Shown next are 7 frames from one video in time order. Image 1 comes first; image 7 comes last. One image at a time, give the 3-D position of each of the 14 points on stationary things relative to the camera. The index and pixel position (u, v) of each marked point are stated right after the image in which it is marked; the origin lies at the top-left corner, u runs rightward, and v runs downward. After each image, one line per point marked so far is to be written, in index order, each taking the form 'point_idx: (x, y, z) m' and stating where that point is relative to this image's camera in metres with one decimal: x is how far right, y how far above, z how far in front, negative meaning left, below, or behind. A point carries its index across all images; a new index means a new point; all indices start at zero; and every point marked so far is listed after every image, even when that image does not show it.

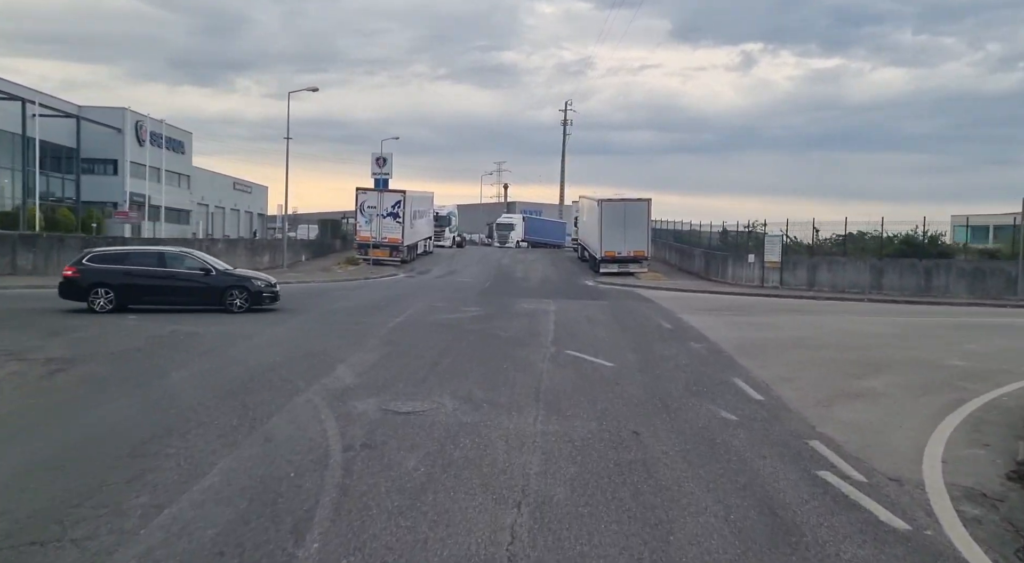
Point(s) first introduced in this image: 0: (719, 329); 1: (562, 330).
0: (+4.4, -1.0, +16.1) m
1: (+1.0, -1.0, +15.7) m
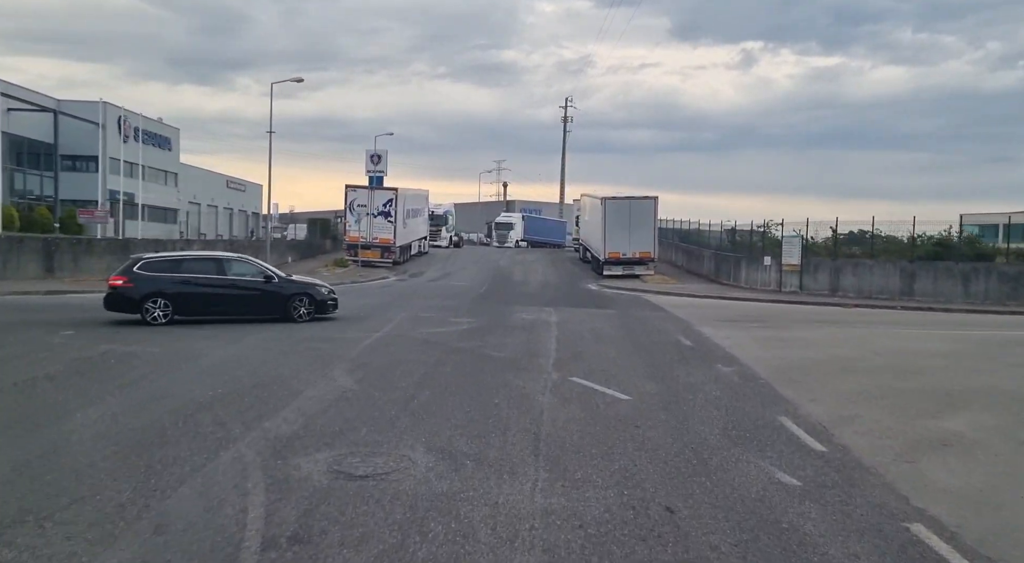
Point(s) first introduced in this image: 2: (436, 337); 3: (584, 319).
0: (+4.3, -1.2, +13.9) m
1: (+1.0, -1.2, +13.6) m
2: (-1.5, -1.1, +14.7) m
3: (+1.7, -0.9, +18.2) m
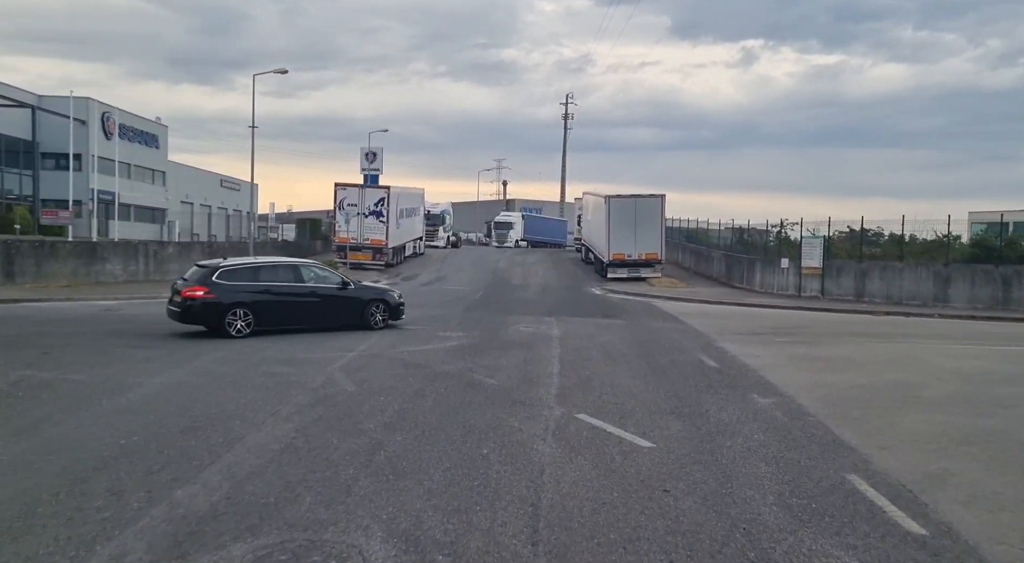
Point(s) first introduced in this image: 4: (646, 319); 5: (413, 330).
0: (+4.2, -1.3, +11.9) m
1: (+0.9, -1.3, +11.6) m
2: (-1.5, -1.2, +12.7) m
3: (+1.6, -1.1, +16.2) m
4: (+3.3, -0.9, +18.9) m
5: (-2.2, -1.1, +16.7) m
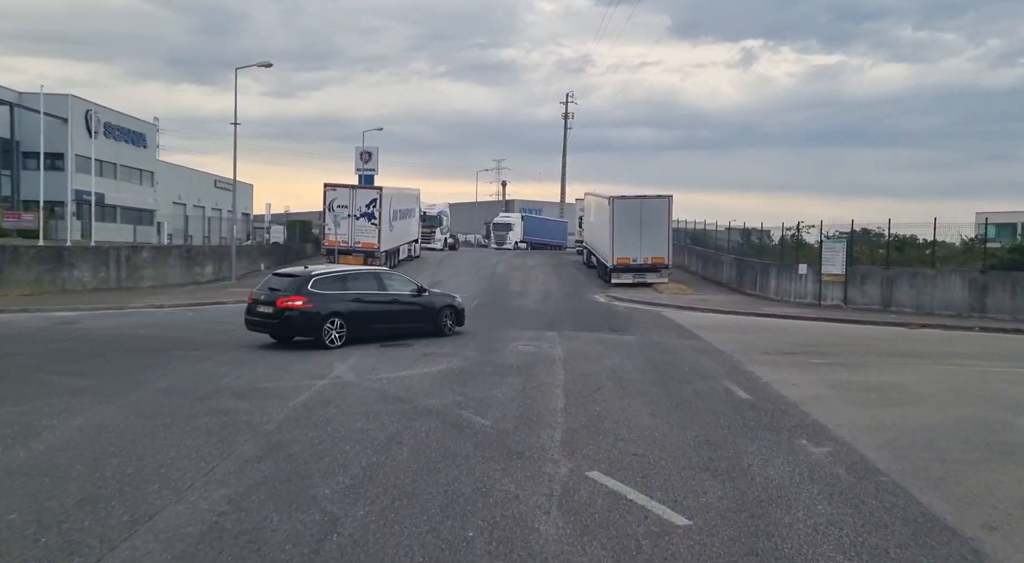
0: (+4.2, -1.6, +10.1) m
1: (+0.8, -1.6, +9.8) m
2: (-1.6, -1.5, +10.9) m
3: (+1.6, -1.3, +14.4) m
4: (+3.3, -1.2, +17.1) m
5: (-2.2, -1.3, +14.9) m
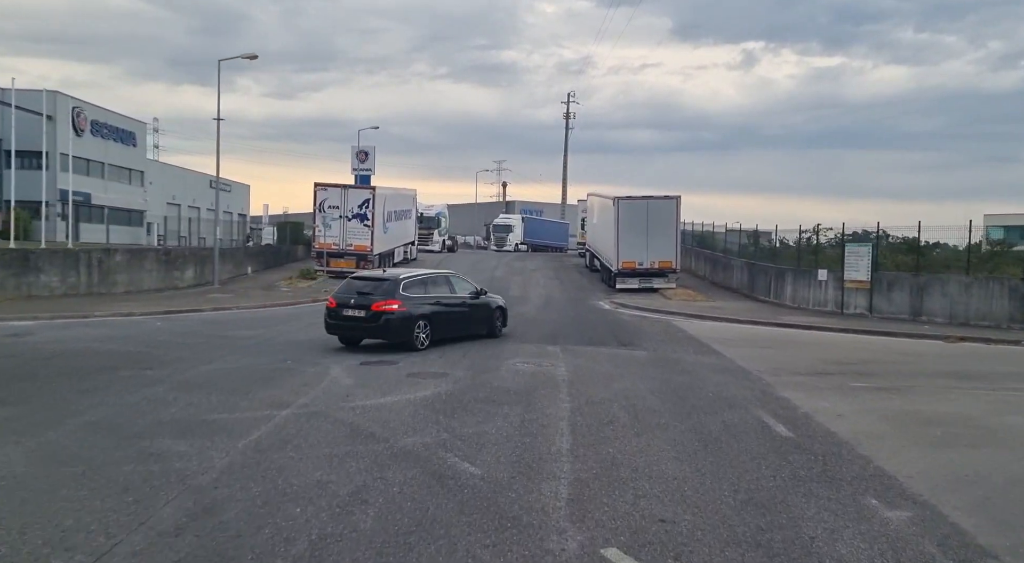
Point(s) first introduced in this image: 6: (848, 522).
0: (+4.1, -1.7, +8.4) m
1: (+0.8, -1.7, +8.1) m
2: (-1.6, -1.6, +9.2) m
3: (+1.5, -1.5, +12.7) m
4: (+3.2, -1.3, +15.5) m
5: (-2.3, -1.5, +13.3) m
6: (+2.7, -1.9, +6.0) m
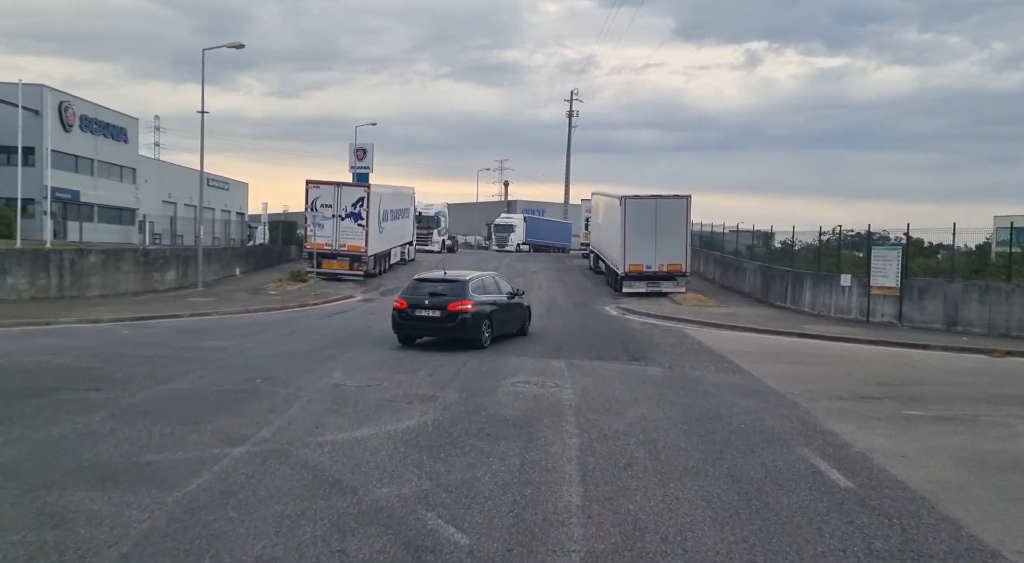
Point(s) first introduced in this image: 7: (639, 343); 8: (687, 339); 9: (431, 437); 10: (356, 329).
0: (+4.1, -1.9, +6.9) m
1: (+0.8, -1.9, +6.5) m
2: (-1.7, -1.8, +7.7) m
3: (+1.5, -1.6, +11.2) m
4: (+3.2, -1.5, +13.9) m
5: (-2.3, -1.6, +11.7) m
6: (+2.6, -2.1, +4.5) m
7: (+2.8, -1.4, +16.6) m
8: (+4.0, -1.3, +17.5) m
9: (-0.9, -1.7, +8.5) m
10: (-4.0, -1.2, +19.3) m
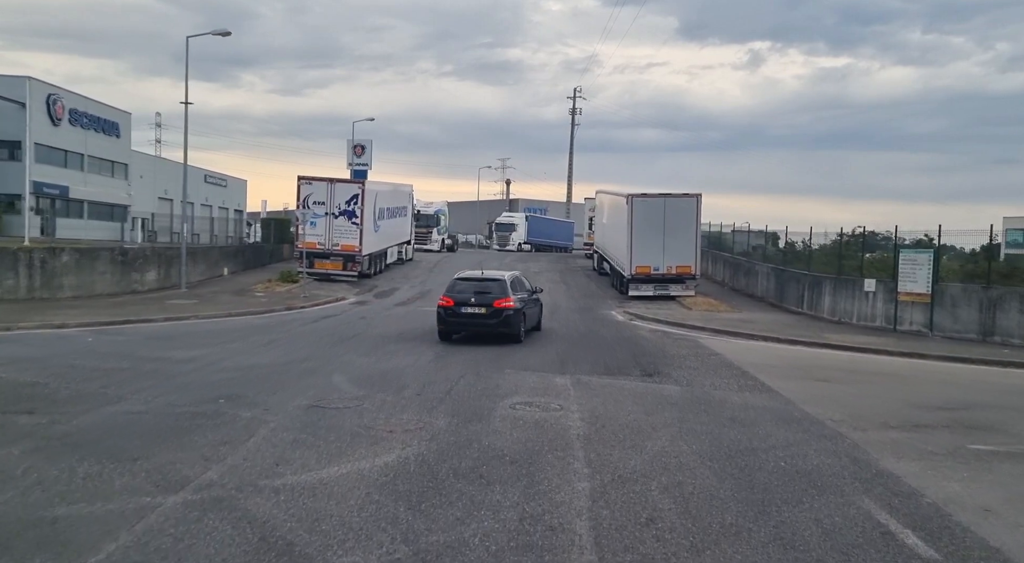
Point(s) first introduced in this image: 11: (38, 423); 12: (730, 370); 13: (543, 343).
0: (+4.1, -2.0, +5.5) m
1: (+0.7, -2.0, +5.1) m
2: (-1.7, -1.9, +6.3) m
3: (+1.5, -1.7, +9.8) m
4: (+3.2, -1.6, +12.5) m
5: (-2.3, -1.7, +10.3) m
6: (+2.6, -2.2, +3.1) m
7: (+2.8, -1.5, +15.2) m
8: (+4.0, -1.4, +16.1) m
9: (-0.9, -1.8, +7.0) m
10: (-4.0, -1.3, +17.9) m
11: (-5.4, -1.6, +8.6) m
12: (+3.8, -1.5, +13.1) m
13: (+0.6, -1.4, +17.1) m
